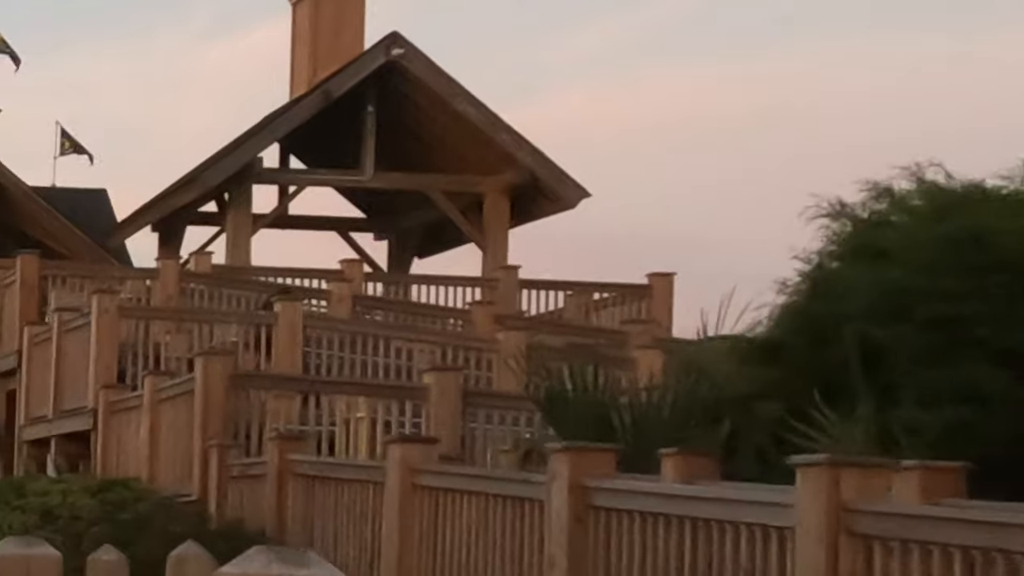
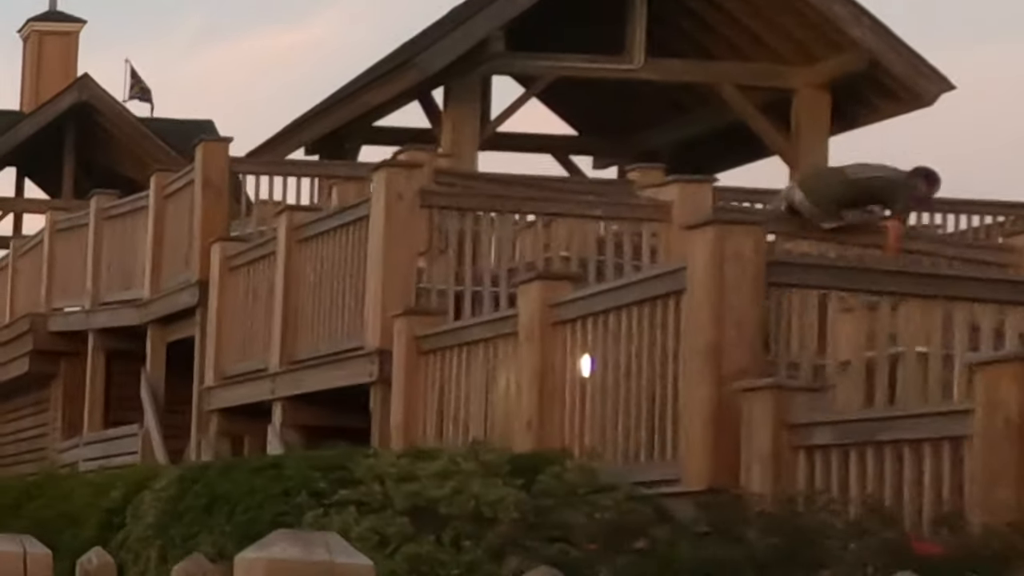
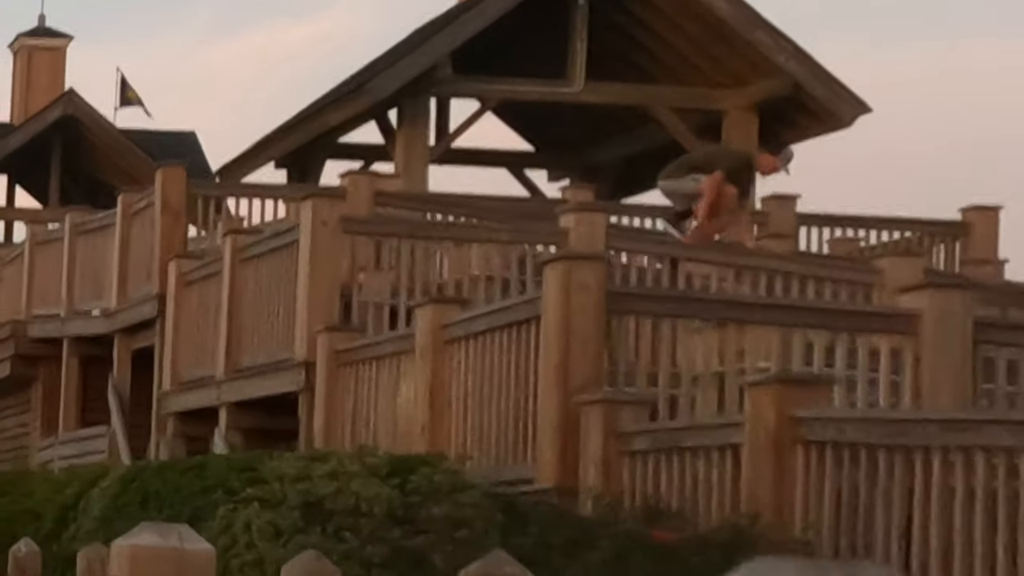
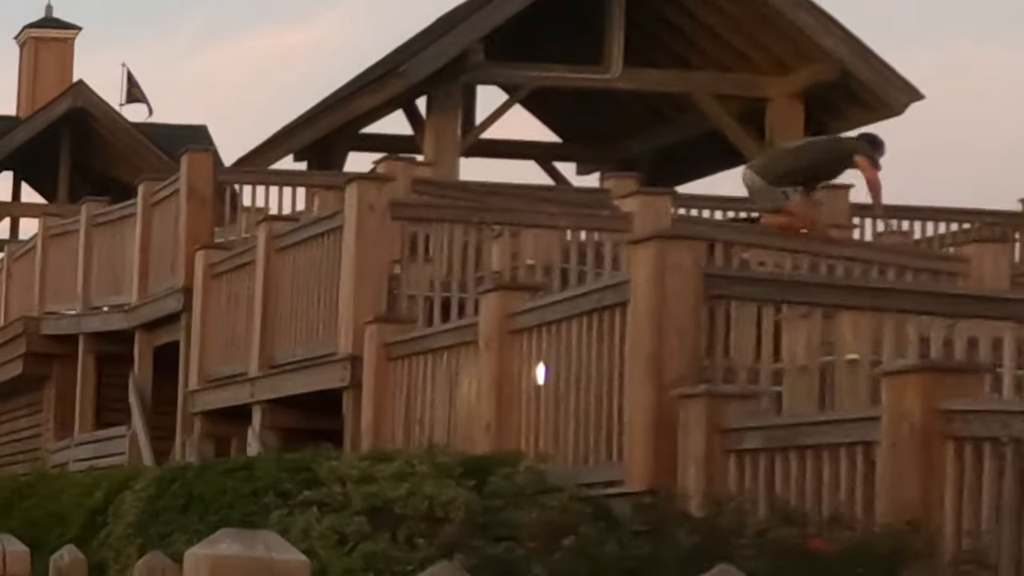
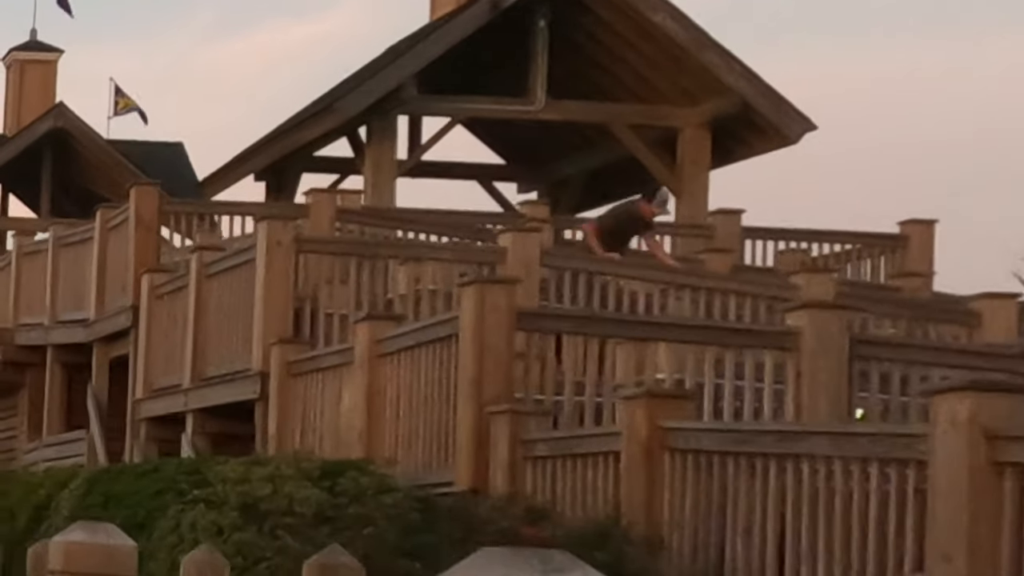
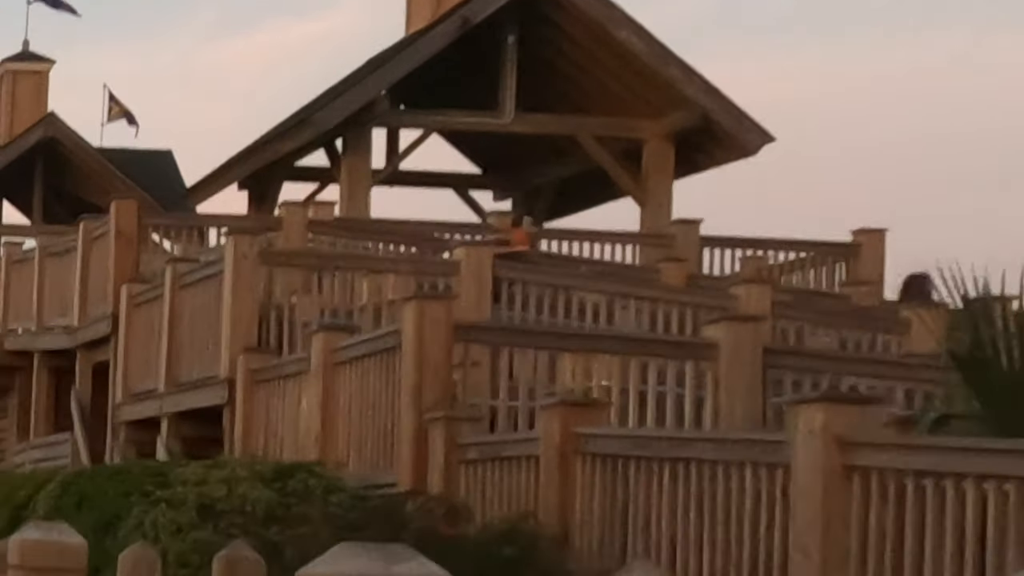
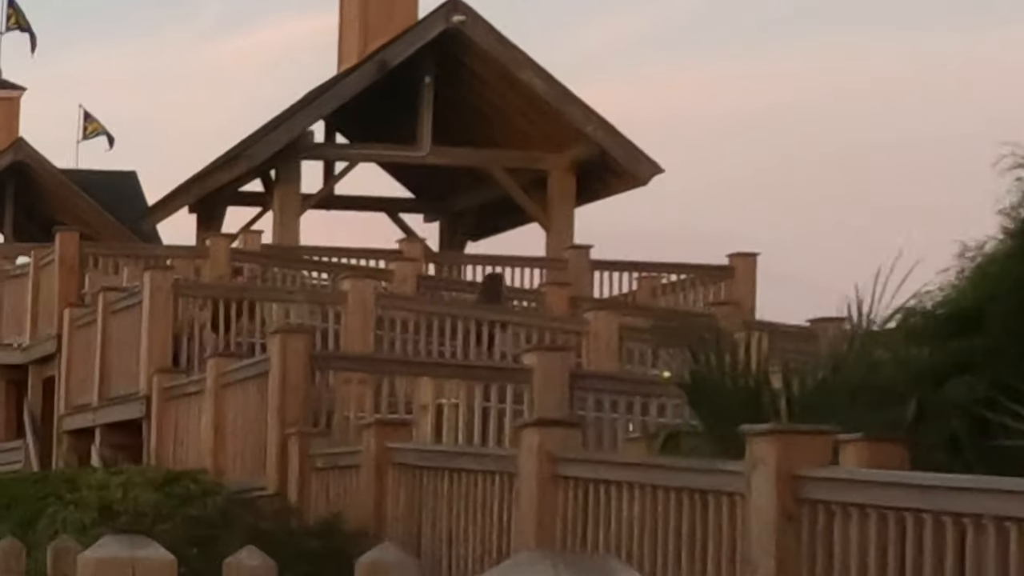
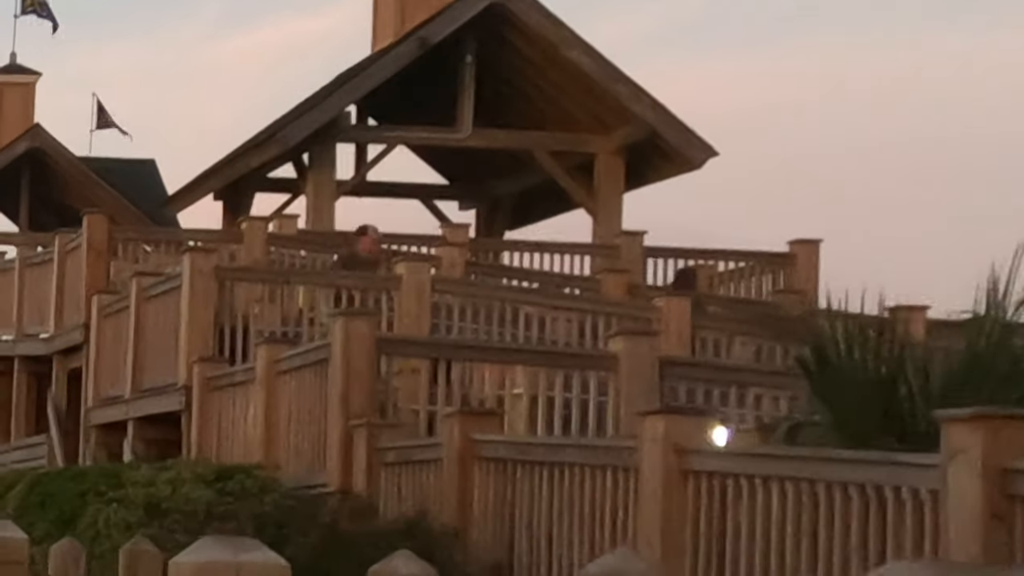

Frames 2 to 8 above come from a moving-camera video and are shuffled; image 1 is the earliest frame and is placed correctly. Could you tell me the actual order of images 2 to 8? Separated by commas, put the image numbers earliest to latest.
7, 8, 6, 5, 3, 4, 2
